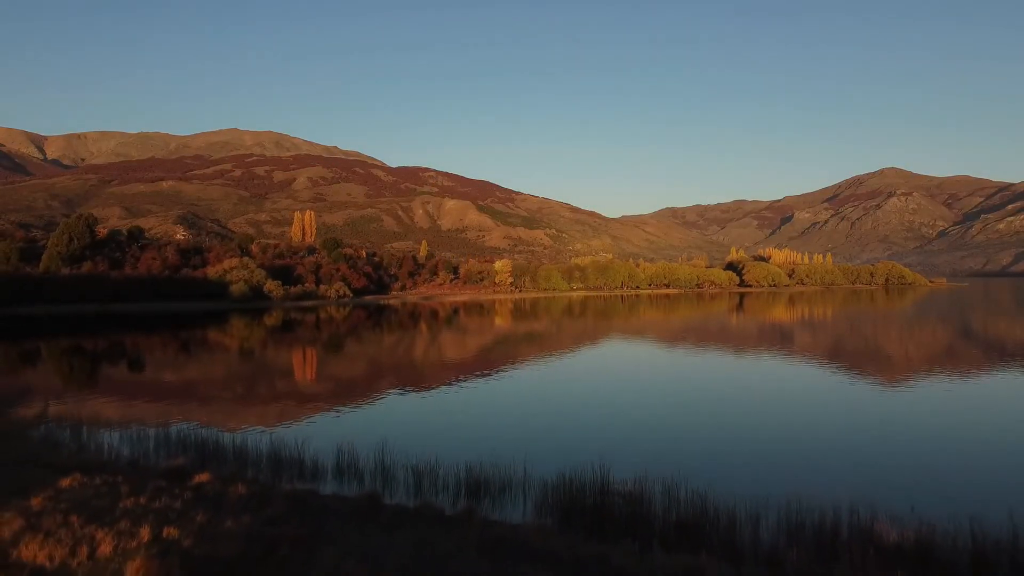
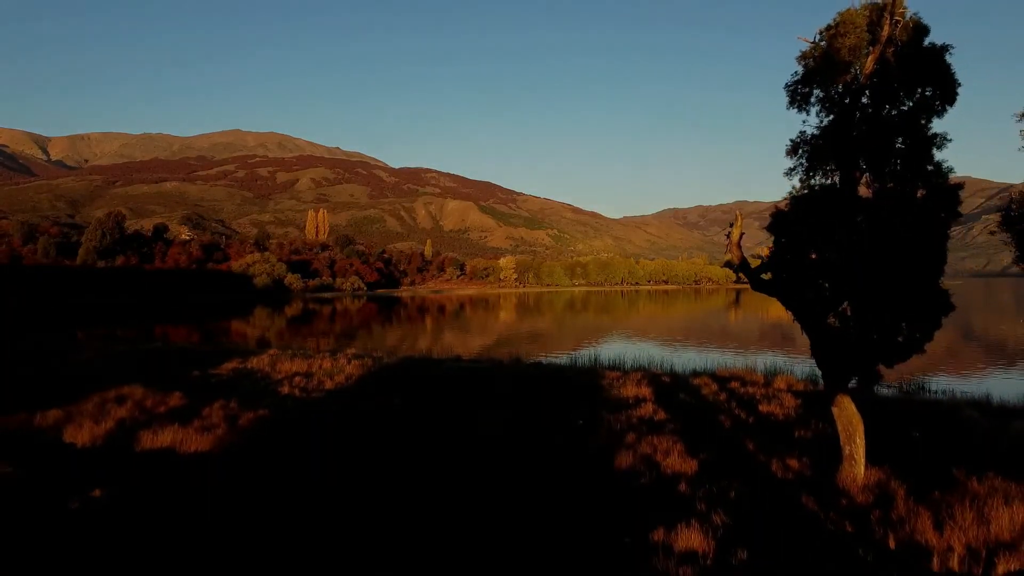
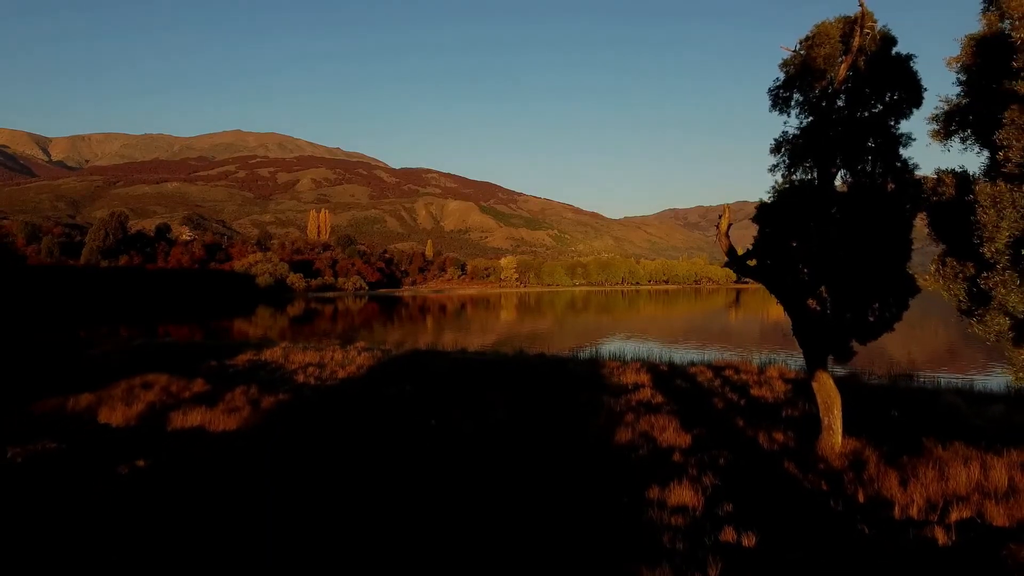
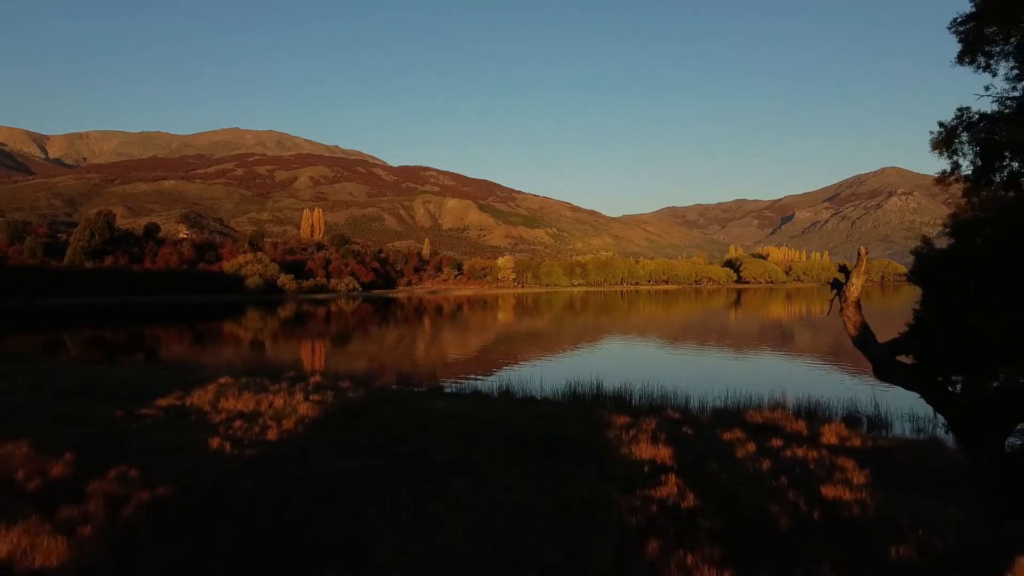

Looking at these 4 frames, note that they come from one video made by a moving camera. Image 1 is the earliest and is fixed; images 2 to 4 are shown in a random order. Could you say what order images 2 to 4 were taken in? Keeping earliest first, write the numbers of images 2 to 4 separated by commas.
4, 2, 3
